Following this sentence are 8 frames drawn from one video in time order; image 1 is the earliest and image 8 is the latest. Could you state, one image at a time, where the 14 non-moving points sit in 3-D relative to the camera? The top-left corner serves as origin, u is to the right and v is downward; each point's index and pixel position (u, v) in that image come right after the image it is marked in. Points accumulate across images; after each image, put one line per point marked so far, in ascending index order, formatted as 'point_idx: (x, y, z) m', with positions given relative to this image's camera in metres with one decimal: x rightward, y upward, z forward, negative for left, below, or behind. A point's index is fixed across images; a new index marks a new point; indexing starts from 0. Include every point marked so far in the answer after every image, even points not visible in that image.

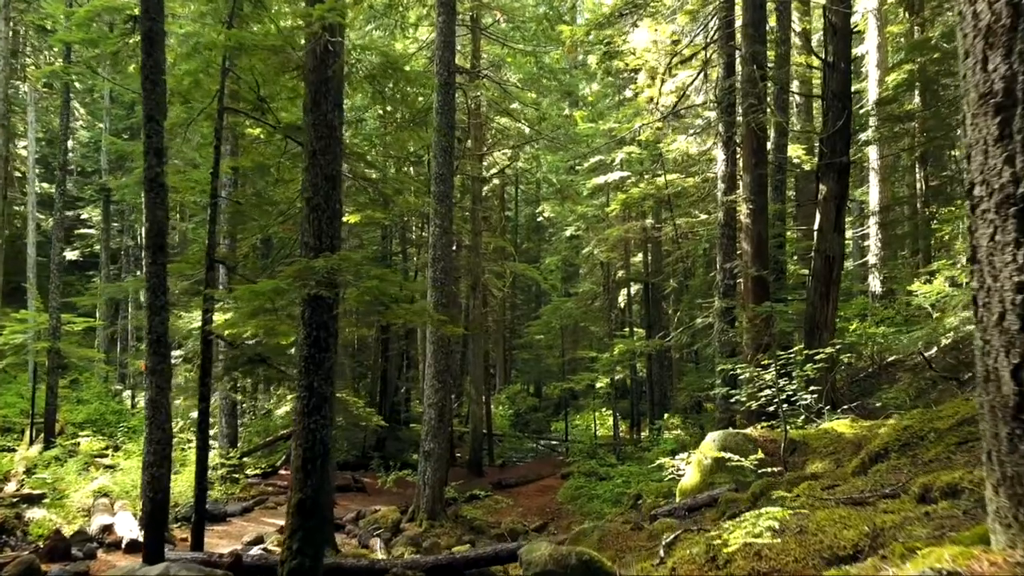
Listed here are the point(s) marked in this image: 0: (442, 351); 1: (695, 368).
0: (-1.2, -1.1, +13.0) m
1: (+4.1, -1.8, +17.5) m
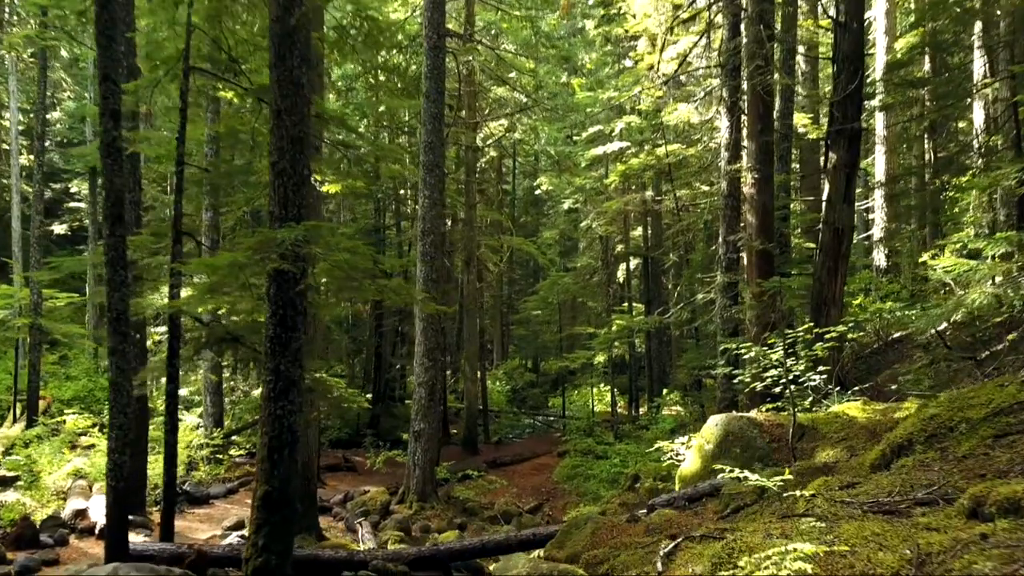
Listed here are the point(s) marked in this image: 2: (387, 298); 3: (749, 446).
0: (-1.3, -0.7, +12.5) m
1: (+4.0, -1.2, +17.0) m
2: (-1.1, -0.1, +6.6) m
3: (+2.1, -1.4, +6.8) m
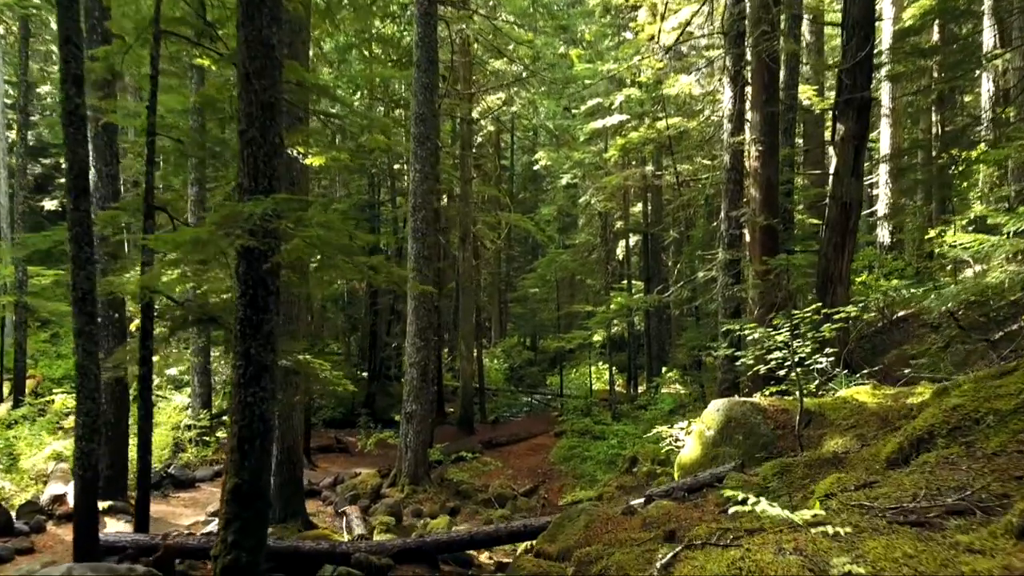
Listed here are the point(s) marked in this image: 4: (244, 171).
0: (-1.4, -0.3, +12.1) m
1: (+3.9, -0.8, +16.6) m
2: (-1.2, +0.1, +6.2) m
3: (+2.0, -1.2, +6.5) m
4: (-1.8, +0.8, +5.3) m
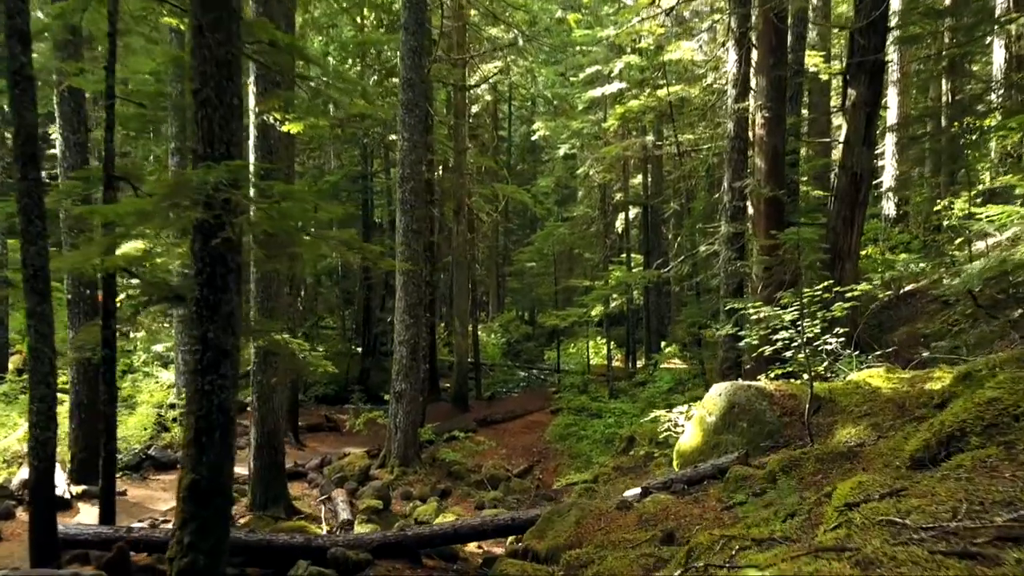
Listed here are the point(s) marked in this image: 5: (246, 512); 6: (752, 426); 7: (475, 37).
0: (-1.5, +0.1, +11.6) m
1: (+3.8, -0.2, +16.2) m
2: (-1.3, +0.3, +5.7) m
3: (+1.9, -1.1, +6.0) m
4: (-1.9, +0.9, +4.8) m
5: (-3.0, -2.5, +8.8) m
6: (+1.9, -1.1, +6.1) m
7: (-0.9, +6.1, +19.0) m
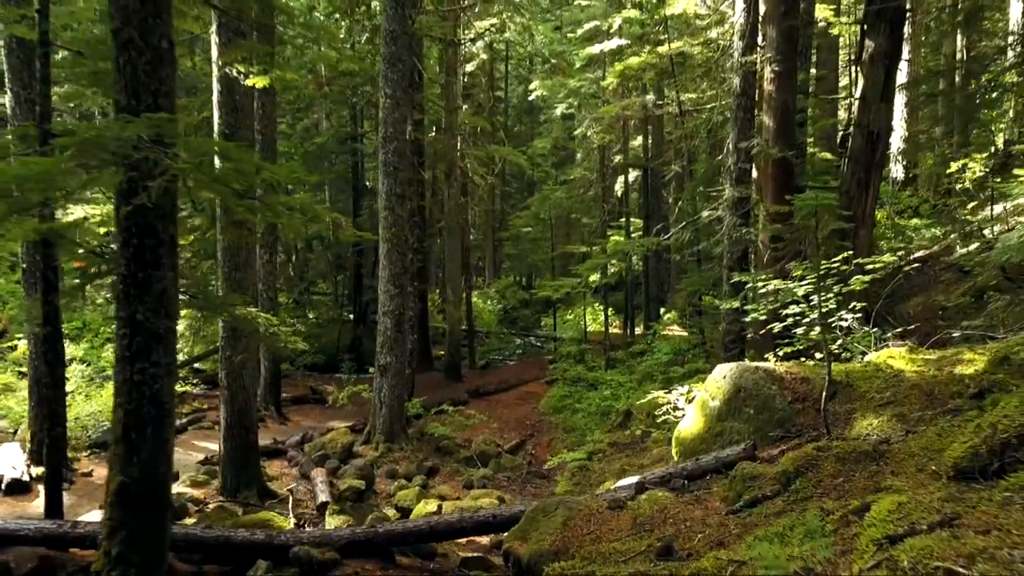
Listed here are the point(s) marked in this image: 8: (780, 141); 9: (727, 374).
0: (-1.6, +0.5, +11.0) m
1: (+3.7, +0.5, +15.5) m
2: (-1.4, +0.4, +5.1) m
3: (+1.8, -0.9, +5.4) m
4: (-2.0, +1.1, +4.1) m
5: (-3.1, -2.2, +8.3) m
6: (+1.7, -0.9, +5.5) m
7: (-1.1, +6.9, +18.0) m
8: (+3.1, +1.7, +8.9) m
9: (+1.6, -0.6, +5.9) m
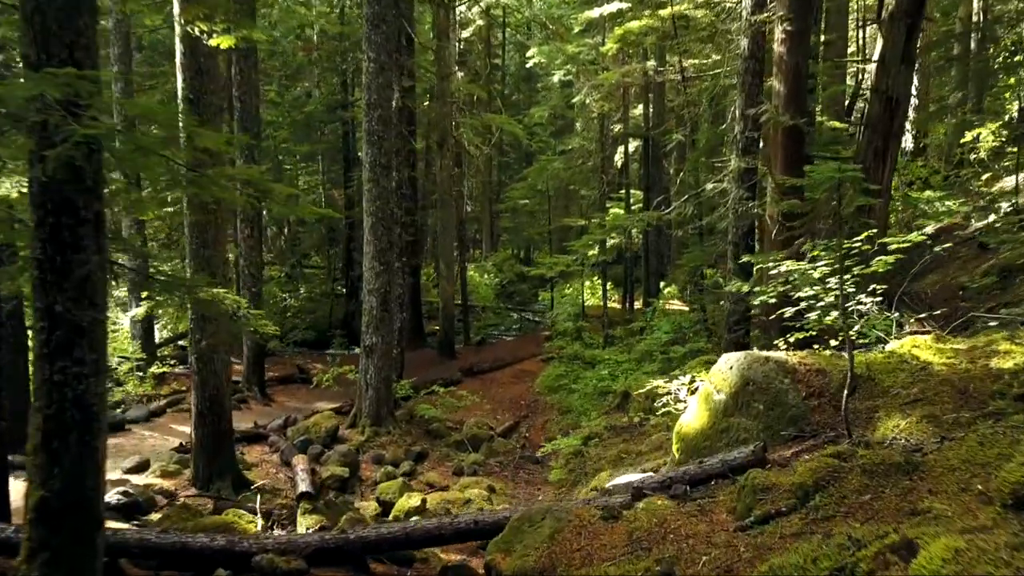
0: (-1.7, +0.8, +10.4) m
1: (+3.6, +0.9, +14.9) m
2: (-1.5, +0.5, +4.5) m
3: (+1.7, -0.8, +4.9) m
4: (-2.1, +1.1, +3.5) m
5: (-3.2, -2.0, +7.8) m
6: (+1.6, -0.8, +4.9) m
7: (-1.2, +7.5, +17.2) m
8: (+3.0, +1.9, +8.3) m
9: (+1.5, -0.5, +5.3) m
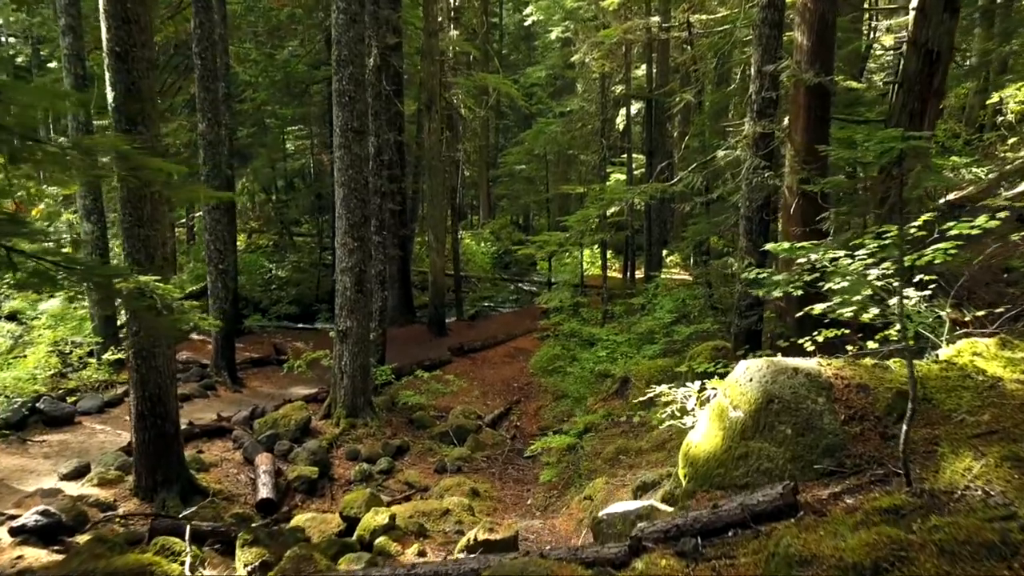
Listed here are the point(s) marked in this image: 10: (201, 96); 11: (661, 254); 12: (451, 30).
0: (-1.8, +1.1, +9.4) m
1: (+3.4, +1.4, +13.9) m
2: (-1.6, +0.5, +3.5) m
3: (+1.5, -0.7, +4.0) m
4: (-2.3, +1.1, +2.4) m
5: (-3.4, -1.9, +6.9) m
6: (+1.5, -0.8, +4.0) m
7: (-1.3, +8.0, +15.9) m
8: (+2.8, +2.1, +7.2) m
9: (+1.4, -0.5, +4.4) m
10: (-4.4, +2.7, +11.0) m
11: (+3.6, +0.8, +18.7) m
12: (-1.4, +6.1, +18.3) m
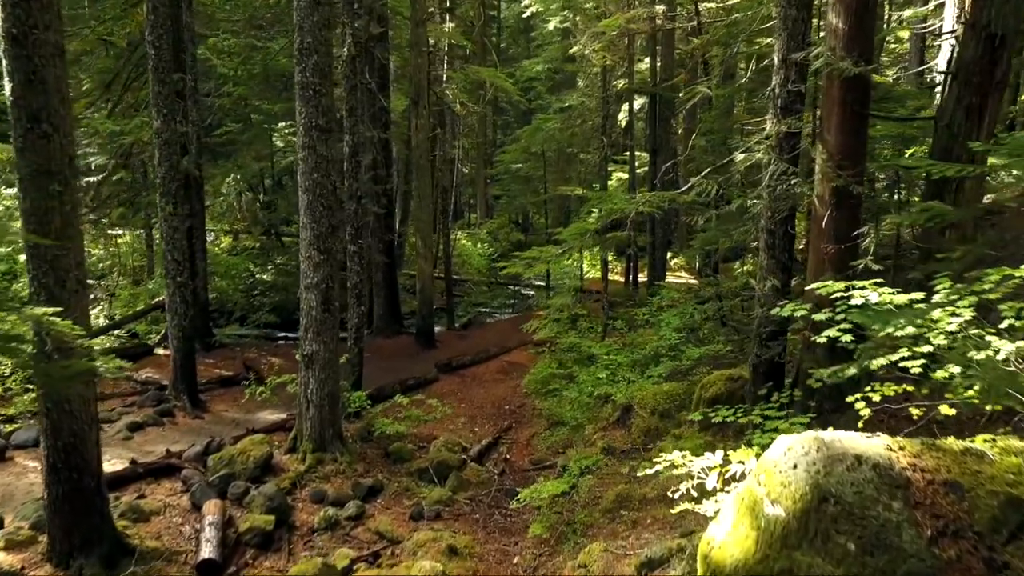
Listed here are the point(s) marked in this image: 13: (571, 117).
0: (-2.0, +0.9, +8.3) m
1: (+3.3, +1.2, +12.8) m
2: (-1.8, +0.3, +2.4) m
3: (+1.4, -1.0, +2.9) m
4: (-2.5, +0.8, +1.4) m
5: (-3.5, -2.1, +5.8) m
6: (+1.3, -1.0, +2.9) m
7: (-1.4, +7.9, +14.7) m
8: (+2.7, +1.9, +6.1) m
9: (+1.2, -0.7, +3.3) m
10: (-4.5, +2.5, +9.9) m
11: (+3.5, +0.7, +17.6) m
12: (-1.5, +5.9, +17.2) m
13: (+1.5, +4.2, +19.0) m
